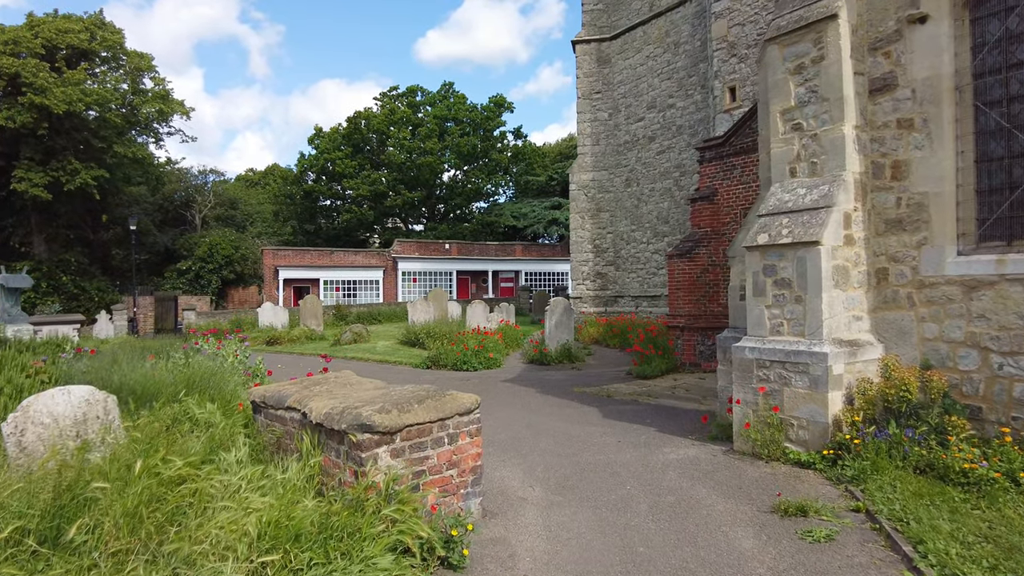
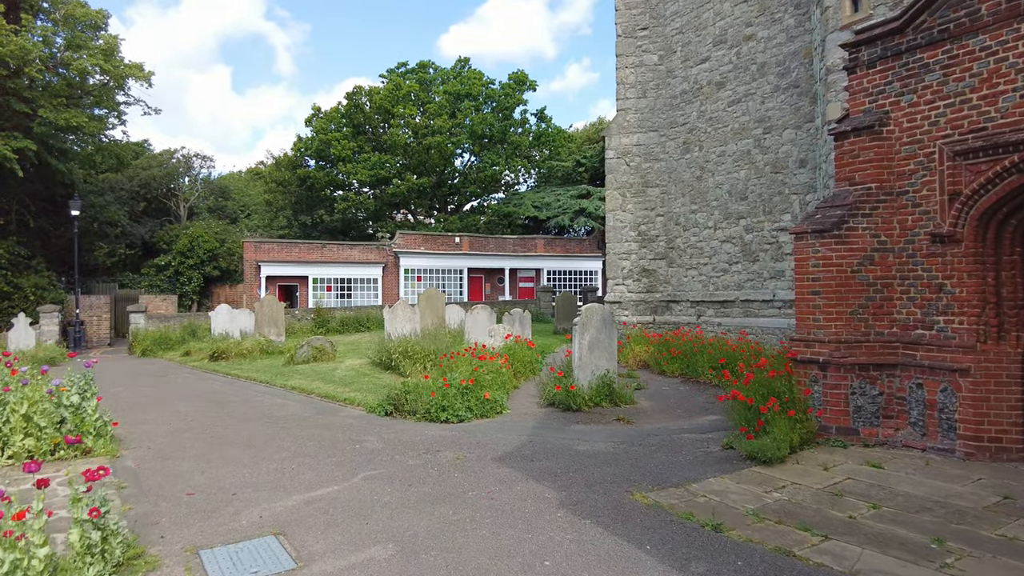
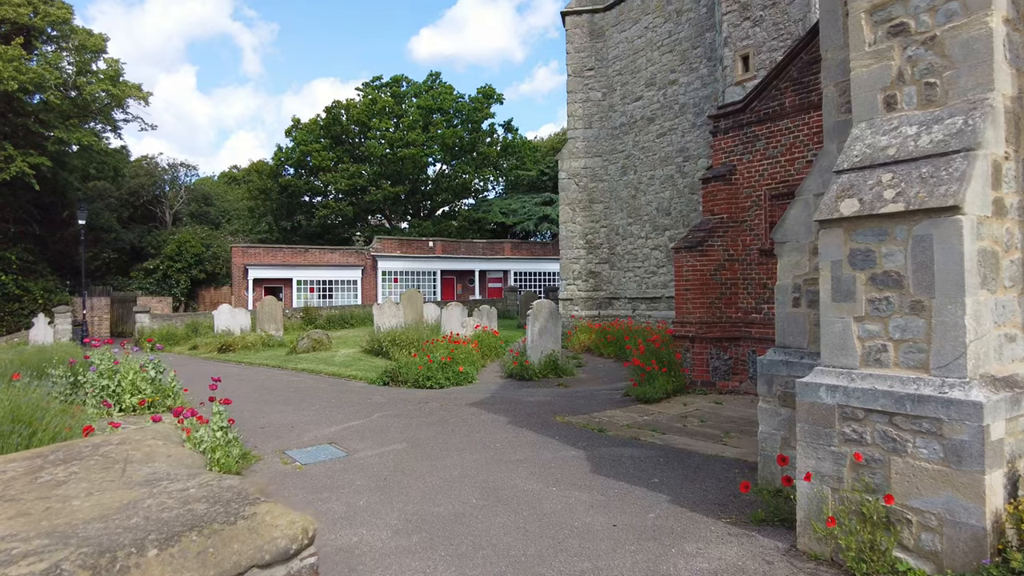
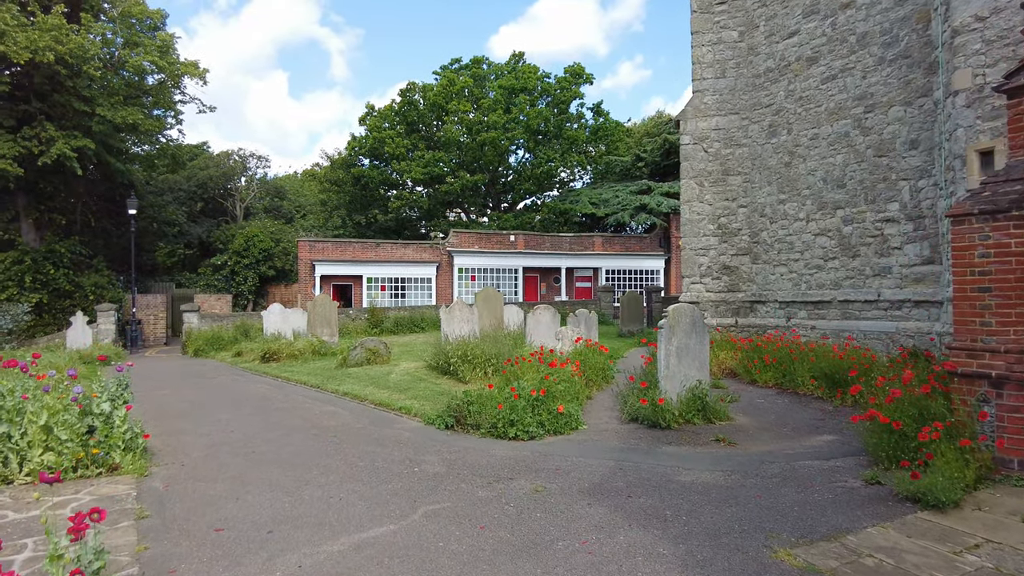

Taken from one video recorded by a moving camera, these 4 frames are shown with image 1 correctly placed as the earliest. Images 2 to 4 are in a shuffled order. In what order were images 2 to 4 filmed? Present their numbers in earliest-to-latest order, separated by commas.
3, 2, 4
